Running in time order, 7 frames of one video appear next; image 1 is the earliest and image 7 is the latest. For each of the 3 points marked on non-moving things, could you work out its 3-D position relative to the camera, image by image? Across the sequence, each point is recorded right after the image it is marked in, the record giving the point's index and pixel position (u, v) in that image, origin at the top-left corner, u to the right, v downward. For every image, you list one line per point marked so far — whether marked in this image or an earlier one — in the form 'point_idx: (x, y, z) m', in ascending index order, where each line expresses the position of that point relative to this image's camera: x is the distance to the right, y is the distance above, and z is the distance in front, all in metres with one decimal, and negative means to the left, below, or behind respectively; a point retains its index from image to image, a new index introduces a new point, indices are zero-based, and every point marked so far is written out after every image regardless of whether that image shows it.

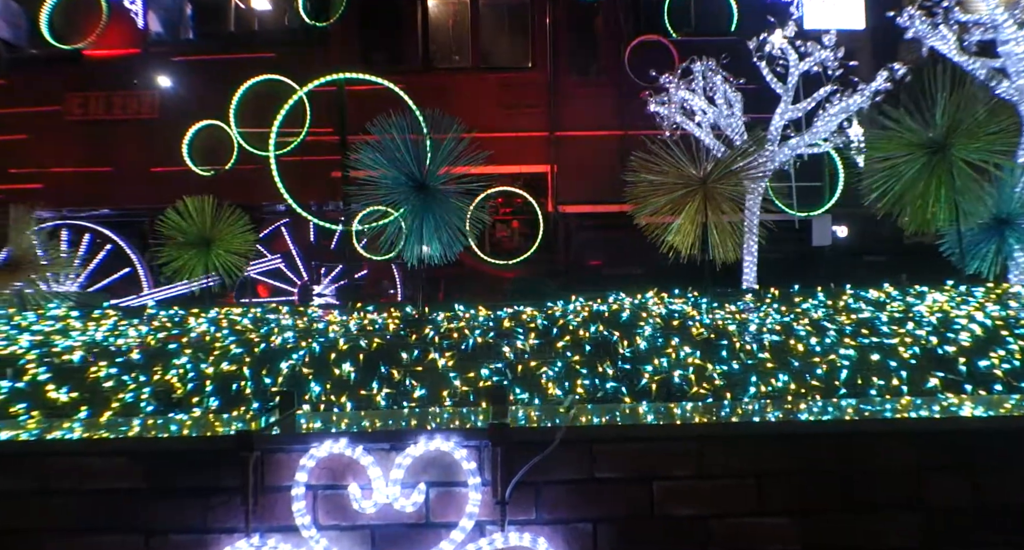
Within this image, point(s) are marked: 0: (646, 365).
0: (+0.6, -0.4, +3.0) m
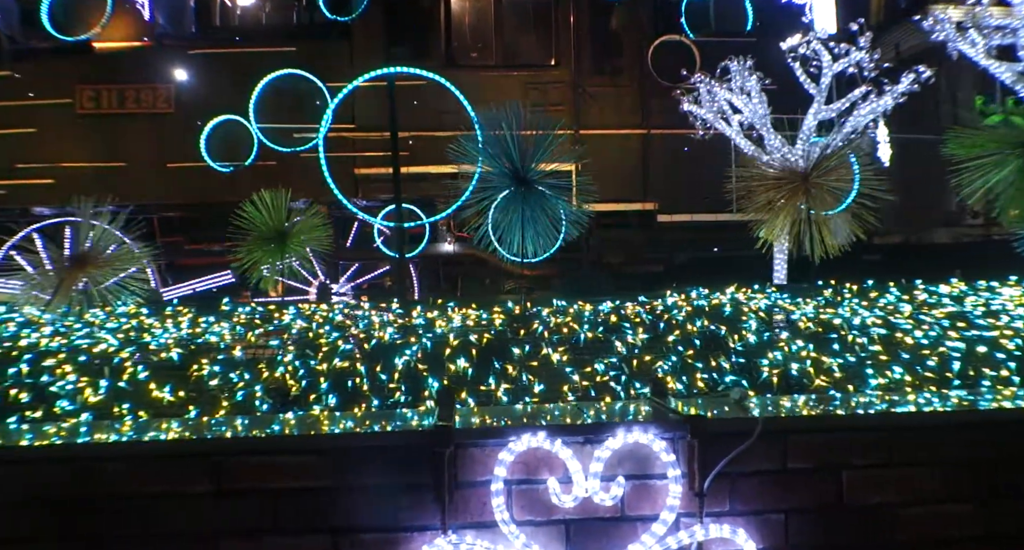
0: (+1.0, -0.3, +3.0) m
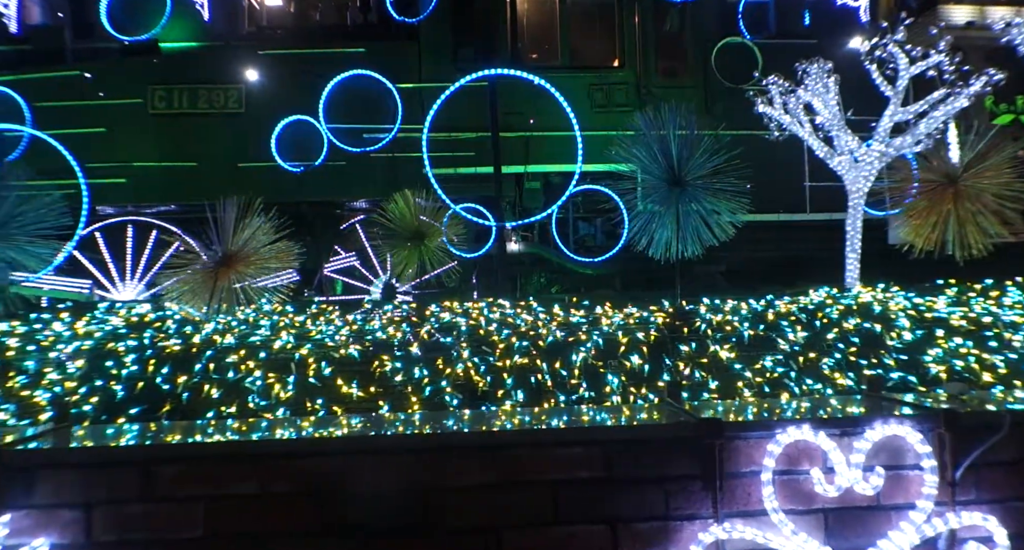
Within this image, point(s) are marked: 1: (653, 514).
0: (+1.8, -0.3, +3.1) m
1: (+0.4, -0.7, +2.0) m
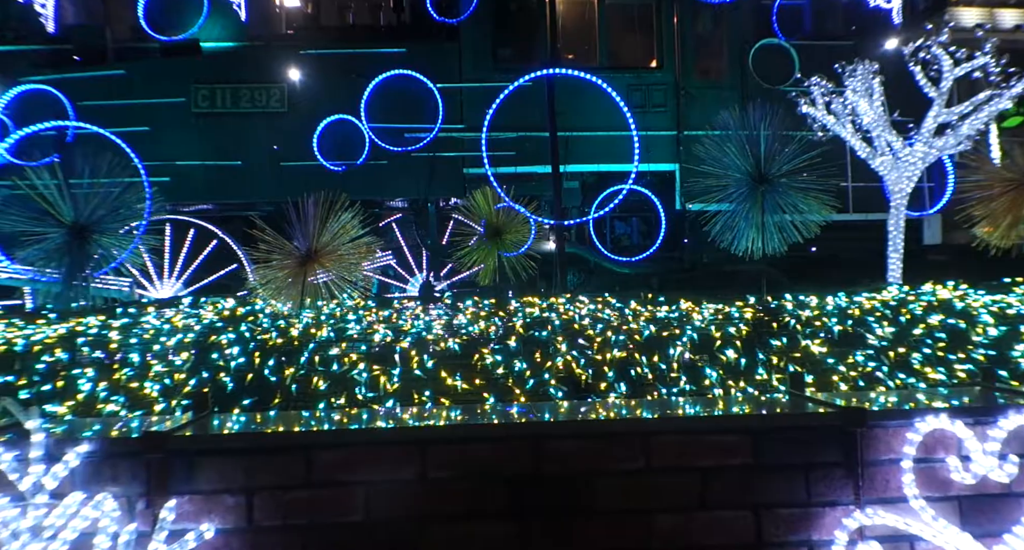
0: (+2.2, -0.3, +3.2) m
1: (+0.8, -0.6, +2.1) m
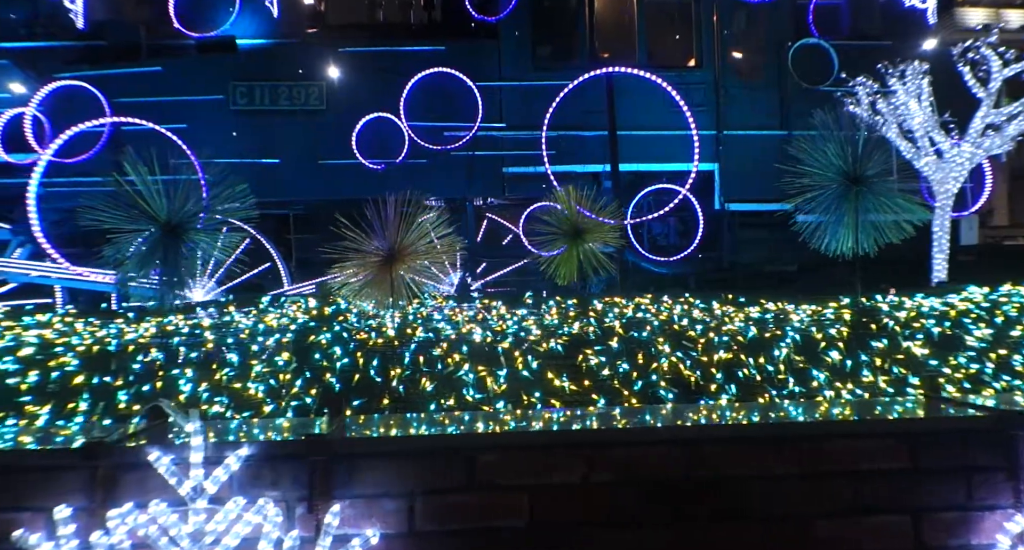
0: (+2.6, -0.3, +3.1) m
1: (+1.2, -0.7, +2.1) m
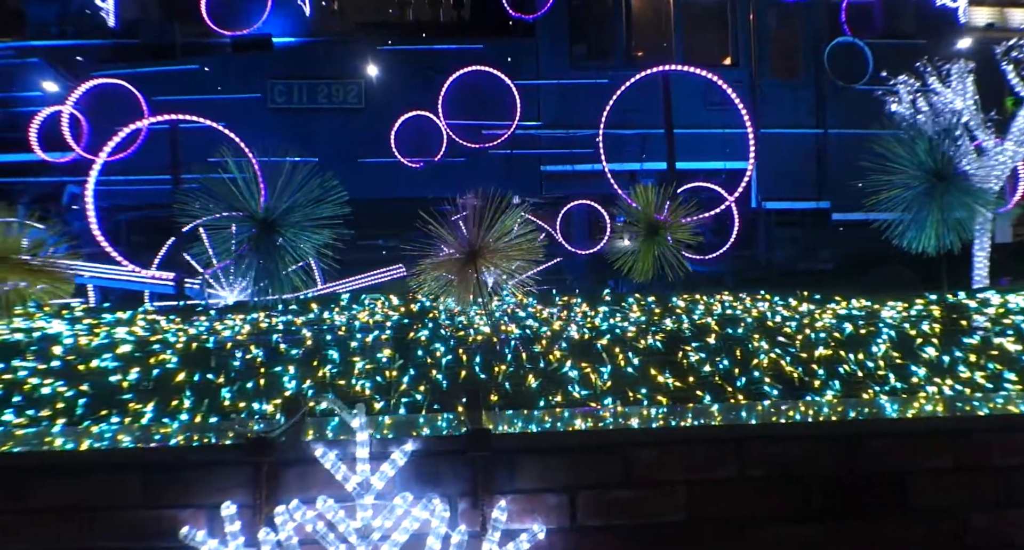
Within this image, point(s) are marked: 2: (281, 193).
0: (+3.0, -0.3, +3.2) m
1: (+1.7, -0.6, +2.1) m
2: (-1.0, +0.4, +3.2) m
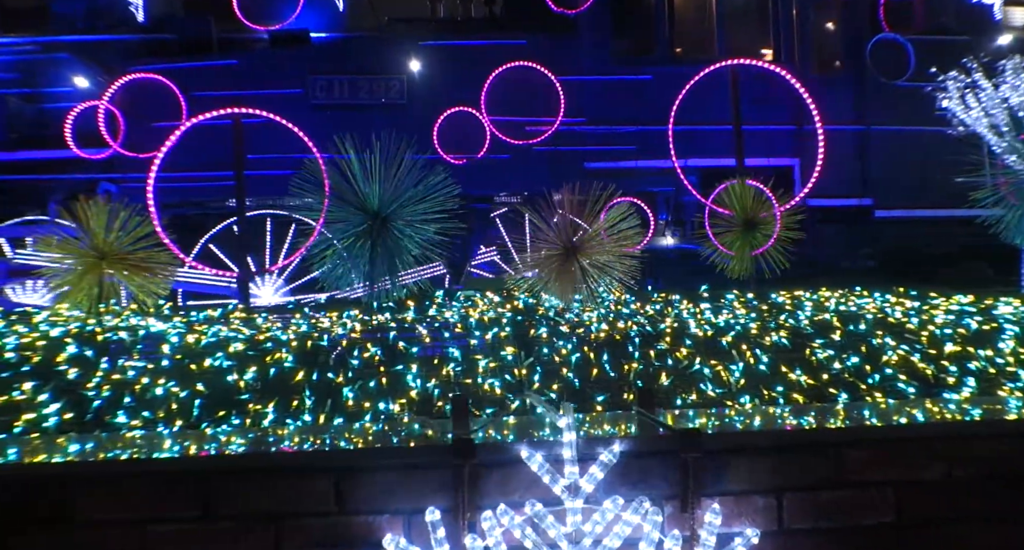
0: (+3.5, -0.3, +3.1) m
1: (+2.2, -0.6, +2.0) m
2: (-0.5, +0.4, +3.1) m
